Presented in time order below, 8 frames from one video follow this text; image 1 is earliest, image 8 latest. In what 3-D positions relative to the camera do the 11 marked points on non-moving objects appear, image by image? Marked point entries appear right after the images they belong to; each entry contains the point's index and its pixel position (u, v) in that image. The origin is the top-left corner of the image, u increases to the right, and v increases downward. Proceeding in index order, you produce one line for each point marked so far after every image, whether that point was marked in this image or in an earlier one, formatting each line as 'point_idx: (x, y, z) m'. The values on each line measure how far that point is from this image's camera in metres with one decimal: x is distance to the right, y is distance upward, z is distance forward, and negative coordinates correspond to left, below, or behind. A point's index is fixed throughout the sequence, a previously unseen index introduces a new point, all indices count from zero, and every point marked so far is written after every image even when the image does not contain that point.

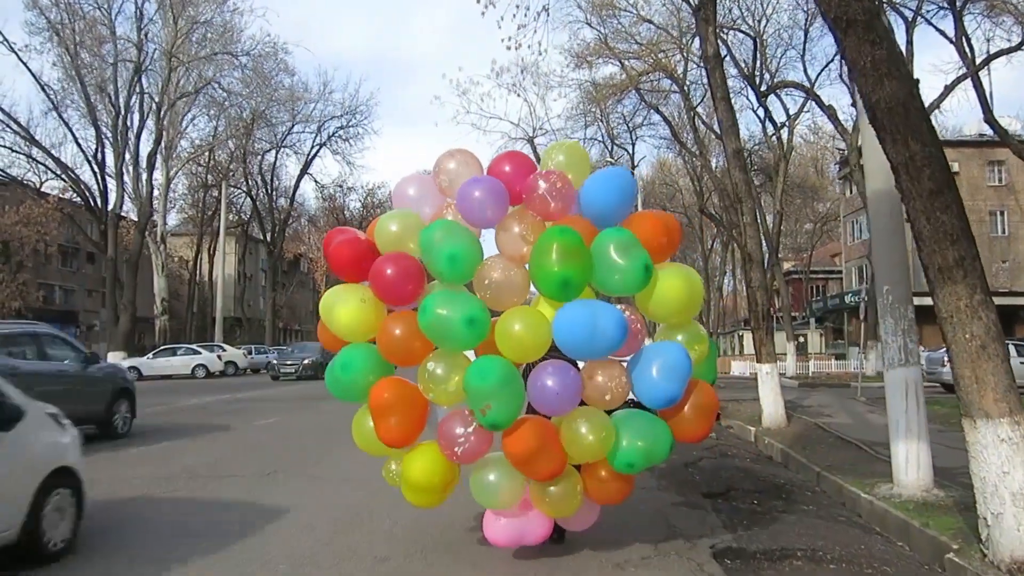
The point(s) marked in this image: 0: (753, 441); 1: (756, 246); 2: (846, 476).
0: (+4.2, -2.7, +15.7) m
1: (+4.4, +0.8, +16.1) m
2: (+4.2, -2.3, +11.1) m
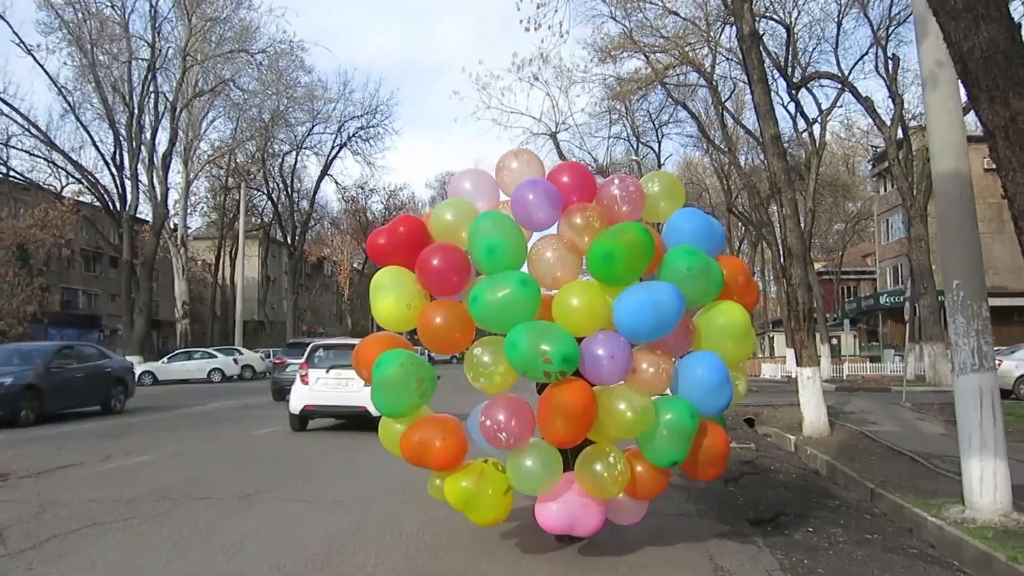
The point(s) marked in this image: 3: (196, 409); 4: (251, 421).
0: (+4.6, -2.7, +14.5) m
1: (+4.8, +0.8, +15.0) m
2: (+4.4, -2.3, +9.9) m
3: (-6.6, -2.5, +18.4) m
4: (-4.8, -2.4, +16.3) m
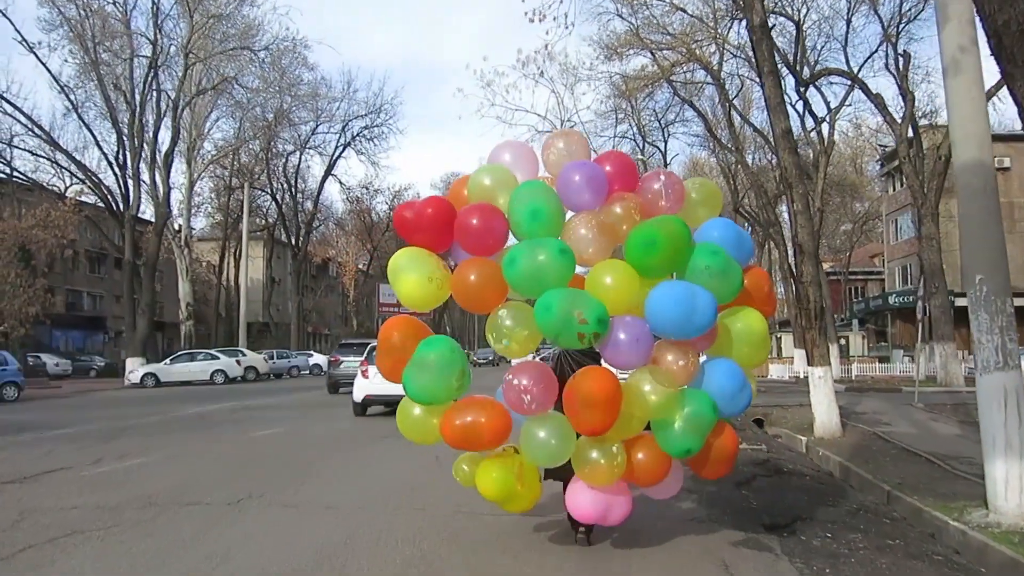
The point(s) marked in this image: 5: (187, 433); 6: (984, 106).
0: (+4.6, -2.6, +14.2) m
1: (+4.8, +0.9, +14.6) m
2: (+4.4, -2.2, +9.6) m
3: (-6.5, -2.5, +18.1) m
4: (-4.7, -2.4, +16.0) m
5: (-5.3, -2.3, +14.3) m
6: (+4.4, +1.7, +8.4) m
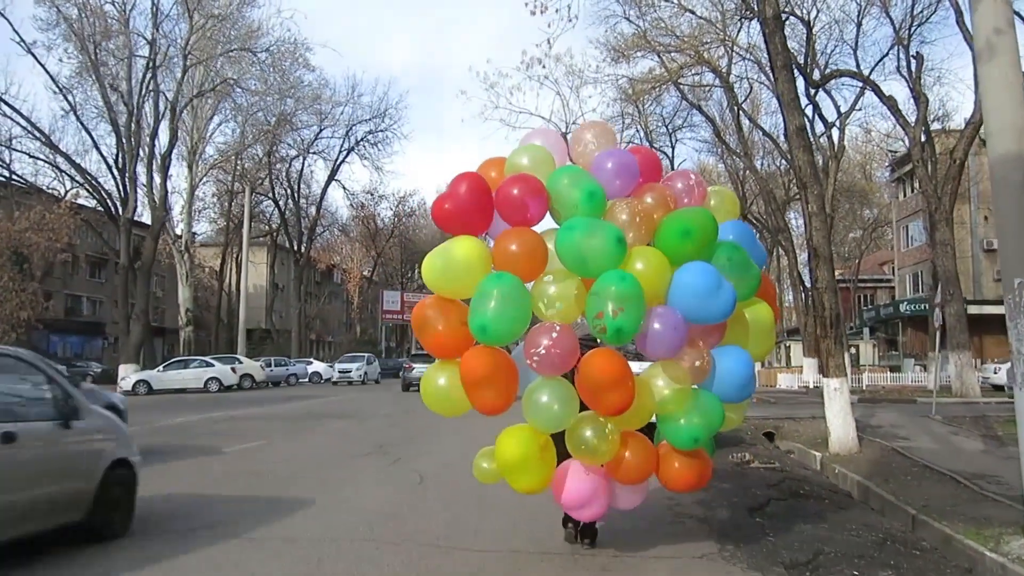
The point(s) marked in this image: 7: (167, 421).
0: (+4.6, -2.7, +13.4) m
1: (+4.8, +0.8, +13.8) m
2: (+4.3, -2.3, +8.7) m
3: (-6.5, -2.6, +17.3) m
4: (-4.8, -2.5, +15.2) m
5: (-5.3, -2.4, +13.5) m
6: (+4.4, +1.7, +7.6) m
7: (-6.7, -2.6, +17.3) m
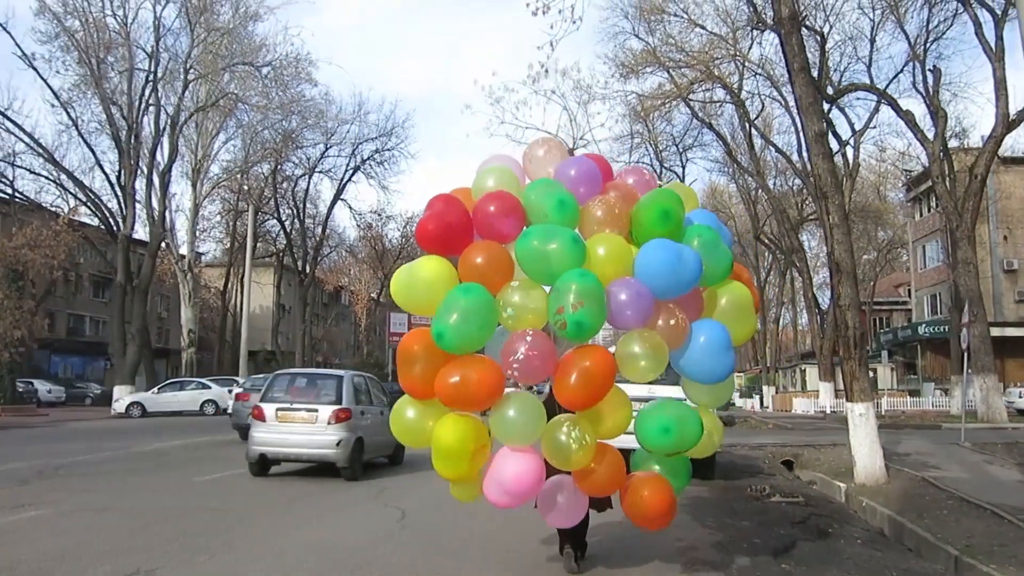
0: (+4.6, -2.9, +12.3) m
1: (+4.8, +0.5, +12.8) m
2: (+4.3, -2.4, +7.7) m
3: (-6.5, -2.9, +16.4) m
4: (-4.8, -2.8, +14.3) m
5: (-5.3, -2.6, +12.6) m
6: (+4.3, +1.6, +6.7) m
7: (-6.7, -2.9, +16.4) m
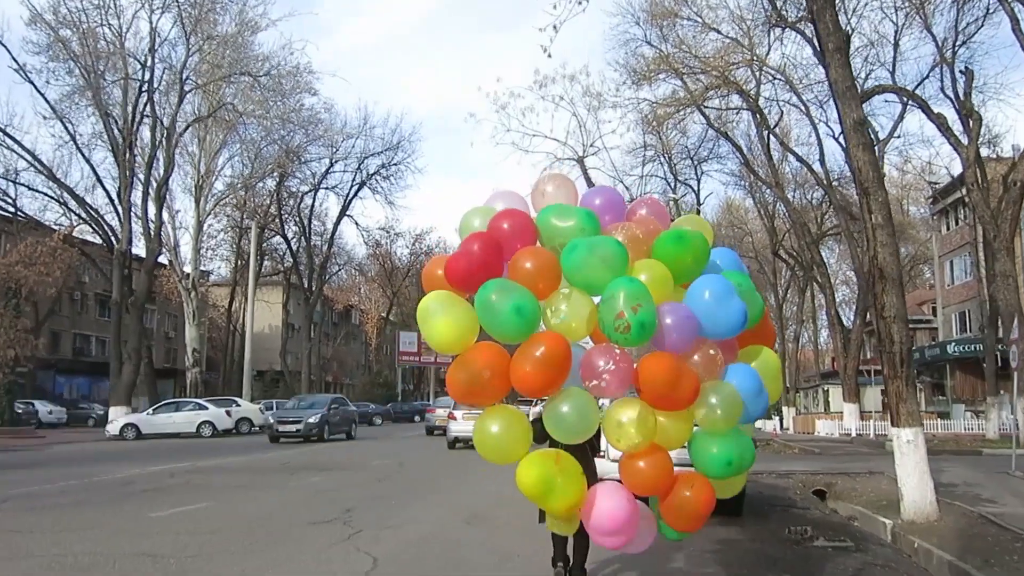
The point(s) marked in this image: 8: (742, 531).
0: (+4.6, -3.0, +10.7) m
1: (+4.8, +0.4, +11.3) m
2: (+4.2, -2.4, +6.1) m
3: (-6.4, -3.1, +15.0) m
4: (-4.8, -2.9, +12.8) m
5: (-5.3, -2.8, +11.2) m
6: (+4.2, +1.6, +5.2) m
7: (-6.6, -3.1, +15.0) m
8: (+2.5, -2.7, +9.8) m
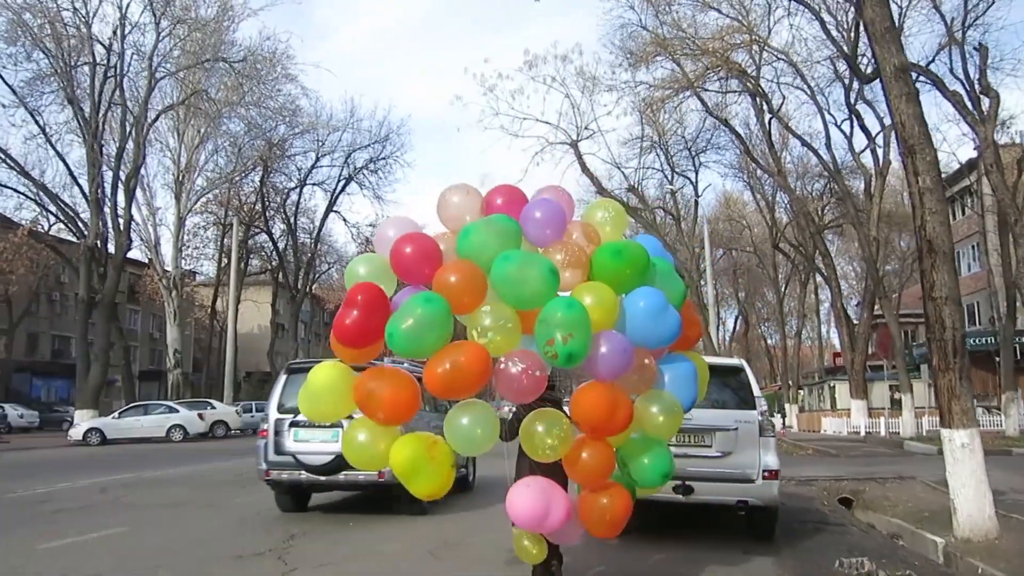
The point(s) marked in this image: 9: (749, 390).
0: (+4.4, -2.8, +9.1) m
1: (+4.6, +0.6, +9.7) m
2: (+4.0, -2.2, +4.5) m
3: (-6.6, -2.9, +13.3) m
4: (-4.9, -2.8, +11.1) m
5: (-5.5, -2.6, +9.4) m
6: (+4.0, +1.8, +3.5) m
7: (-6.8, -3.0, +13.2) m
8: (+2.4, -2.4, +8.1) m
9: (+2.3, -1.0, +8.6) m
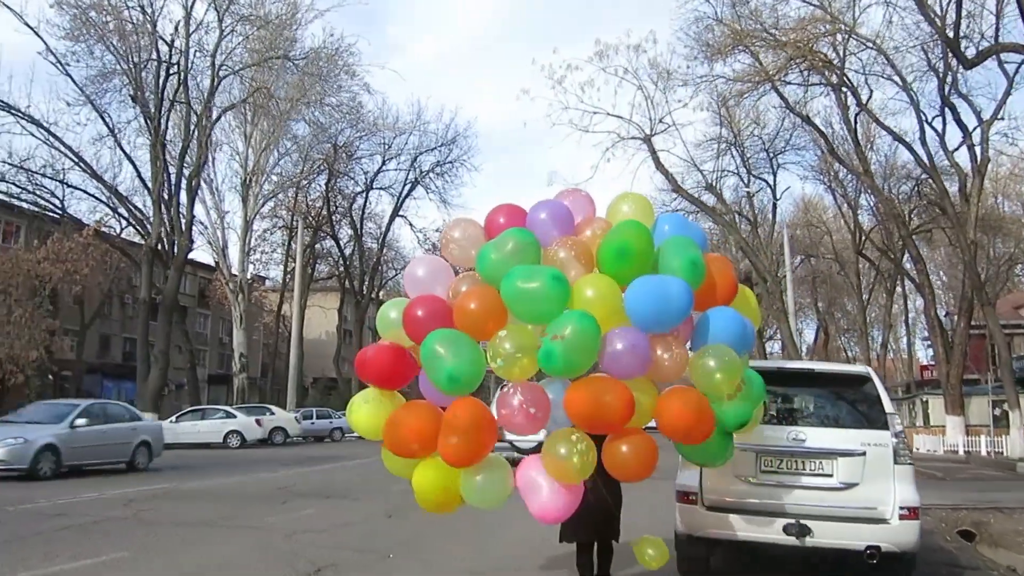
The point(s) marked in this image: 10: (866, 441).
0: (+5.0, -2.8, +7.3) m
1: (+5.2, +0.7, +7.9) m
2: (+4.2, -2.1, +2.8) m
3: (-5.7, -2.9, +12.3) m
4: (-4.2, -2.7, +10.1) m
5: (-4.9, -2.5, +8.4) m
6: (+4.2, +1.9, +1.9) m
7: (-5.9, -2.9, +12.3) m
8: (+2.9, -2.4, +6.5) m
9: (+2.9, -0.9, +7.0) m
10: (+2.7, -1.2, +6.8) m
